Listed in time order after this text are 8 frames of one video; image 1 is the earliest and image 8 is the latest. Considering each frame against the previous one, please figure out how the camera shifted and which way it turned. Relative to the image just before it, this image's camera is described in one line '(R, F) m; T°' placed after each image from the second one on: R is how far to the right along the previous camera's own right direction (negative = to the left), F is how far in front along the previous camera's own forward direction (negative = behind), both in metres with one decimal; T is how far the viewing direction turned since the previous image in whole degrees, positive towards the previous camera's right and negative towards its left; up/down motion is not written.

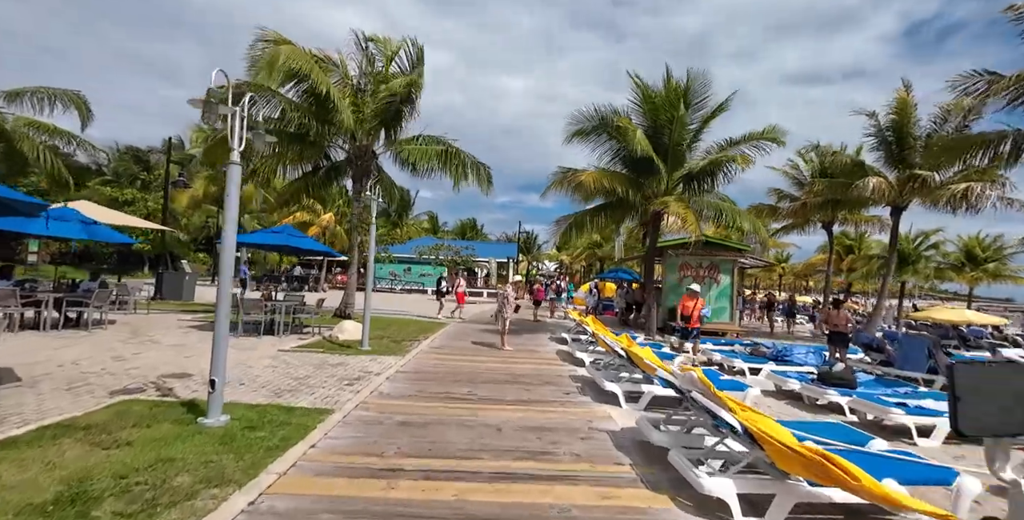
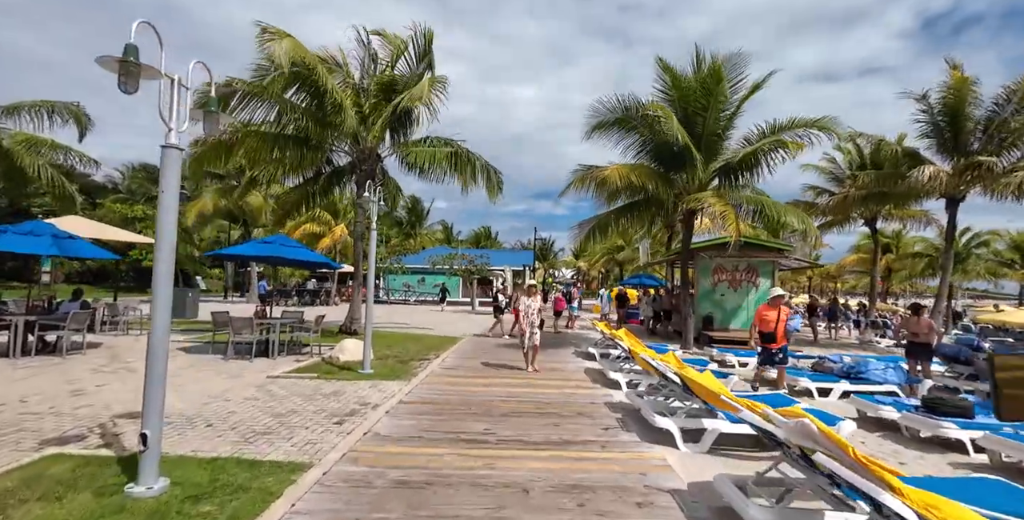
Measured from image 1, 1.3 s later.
(-0.1, +1.4) m; -2°
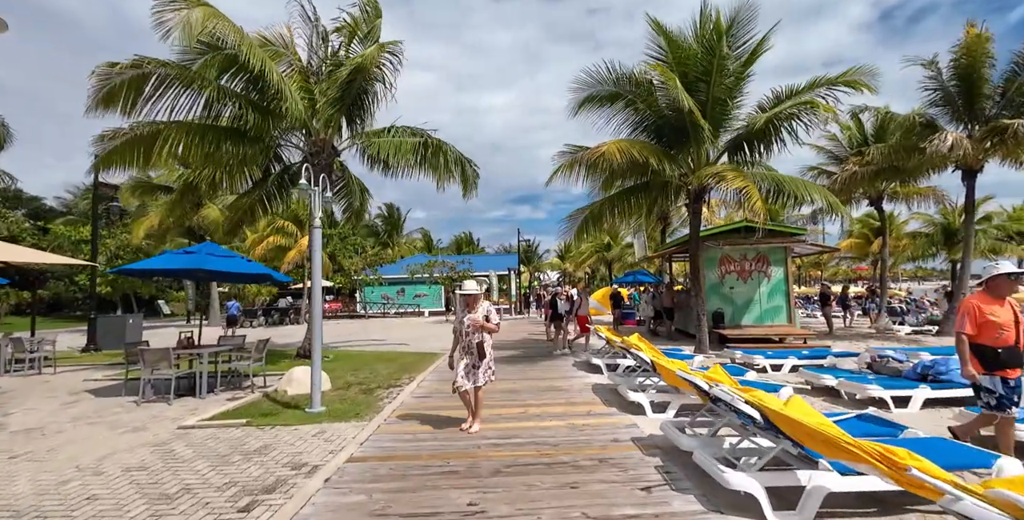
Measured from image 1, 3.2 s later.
(0.0, +2.0) m; +2°
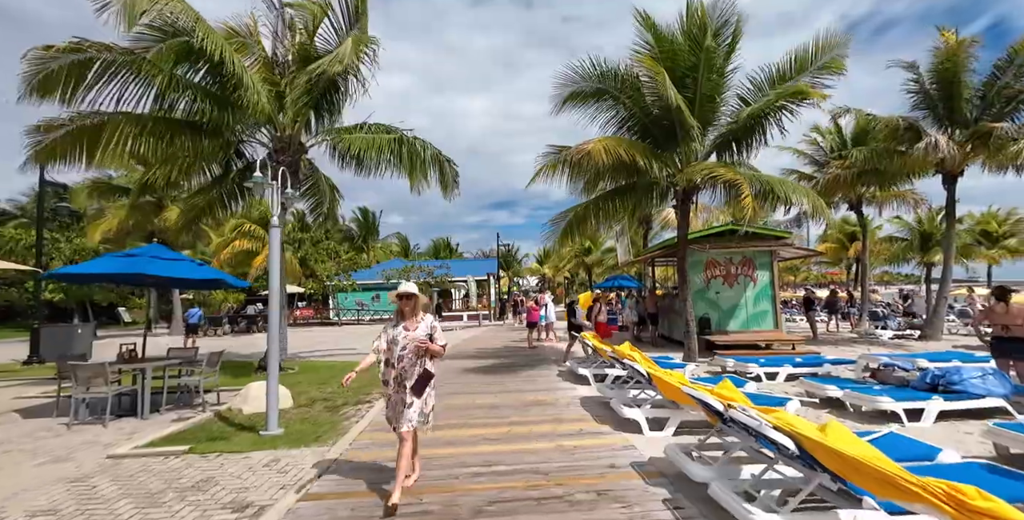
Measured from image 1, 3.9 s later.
(0.0, +0.7) m; +2°
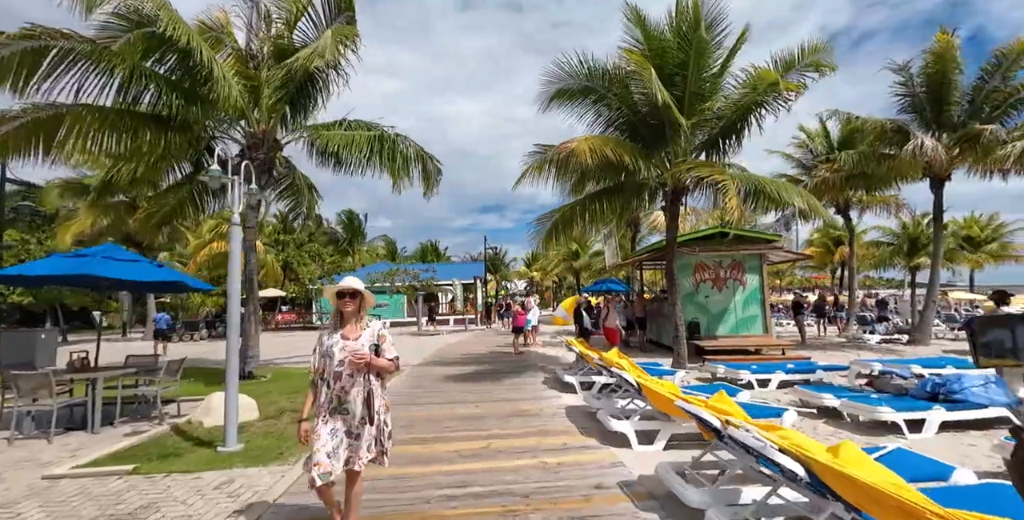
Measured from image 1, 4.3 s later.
(+0.1, +0.4) m; +1°
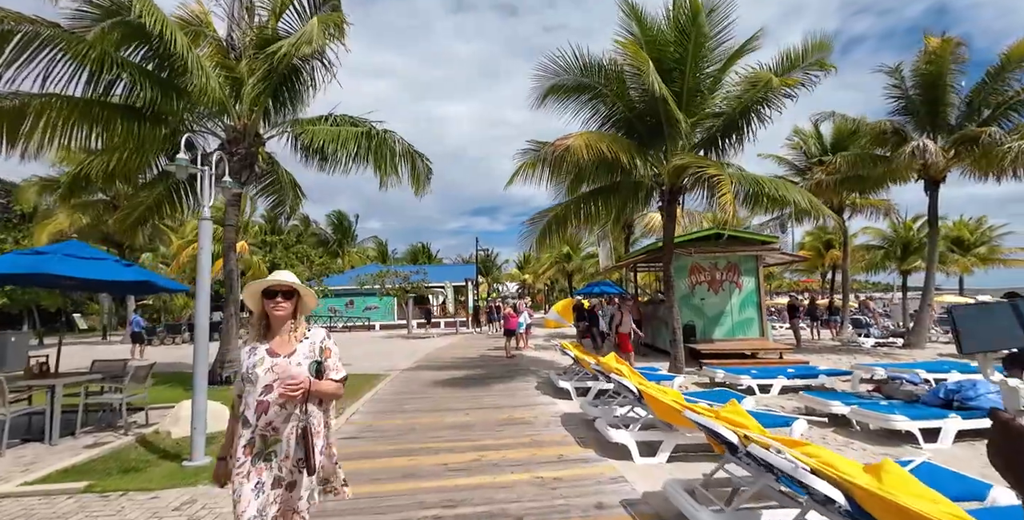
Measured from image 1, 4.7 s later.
(0.0, +0.4) m; +1°
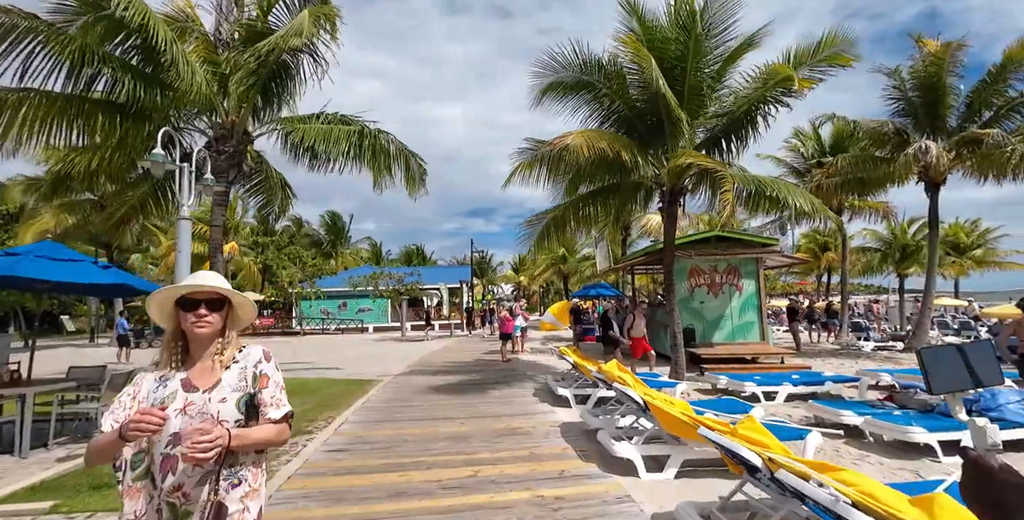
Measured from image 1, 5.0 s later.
(0.0, +0.3) m; +1°
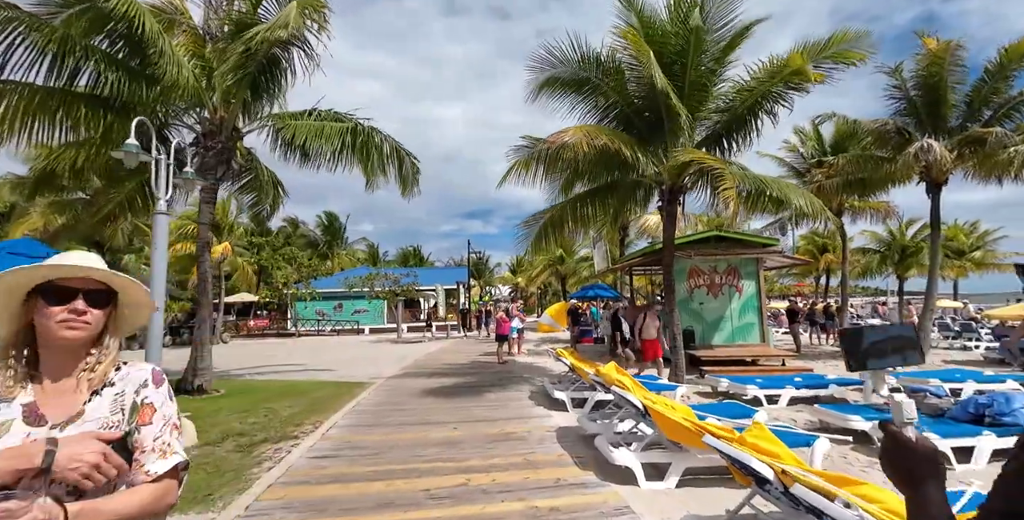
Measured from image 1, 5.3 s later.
(0.0, +0.2) m; 0°
